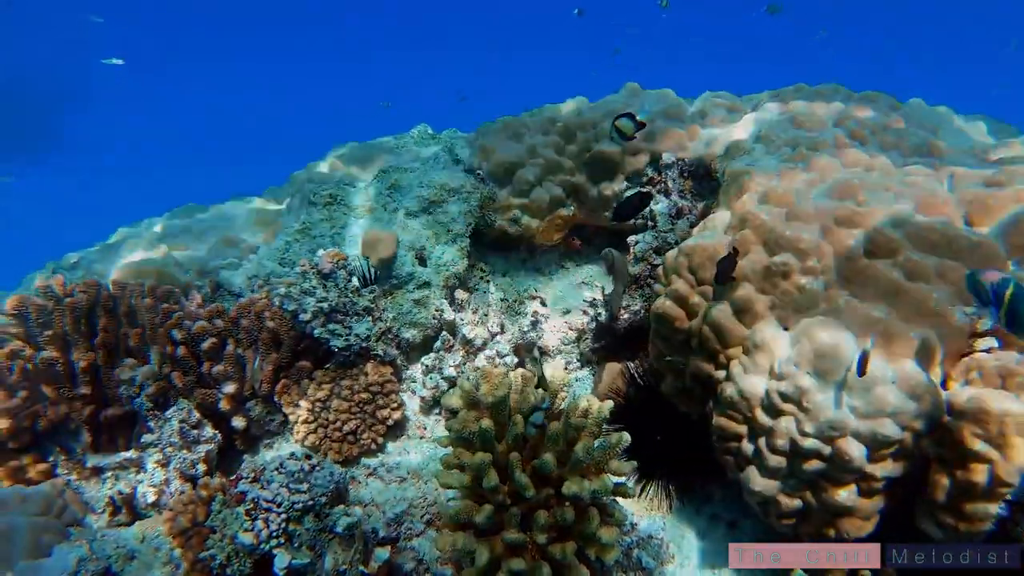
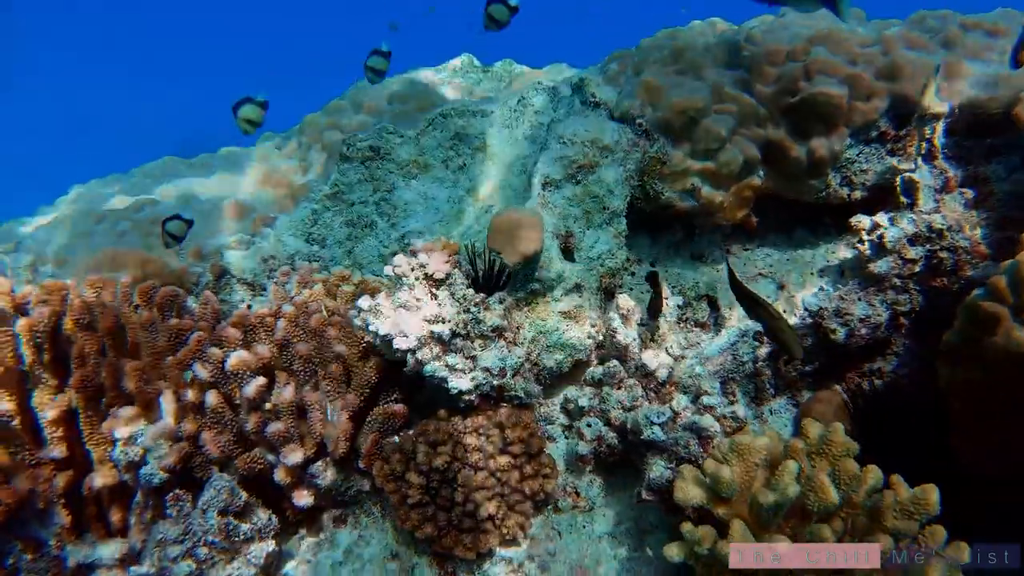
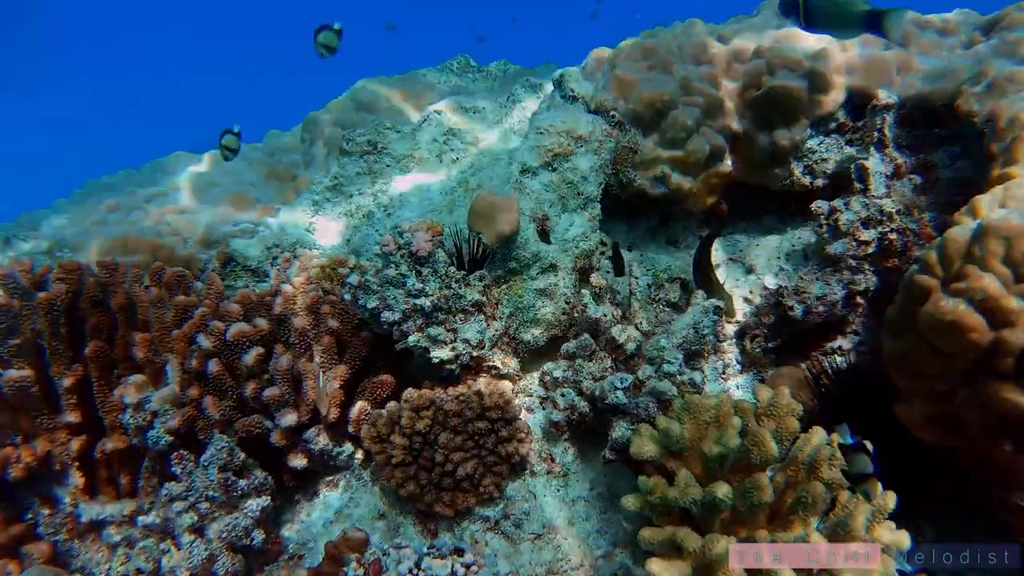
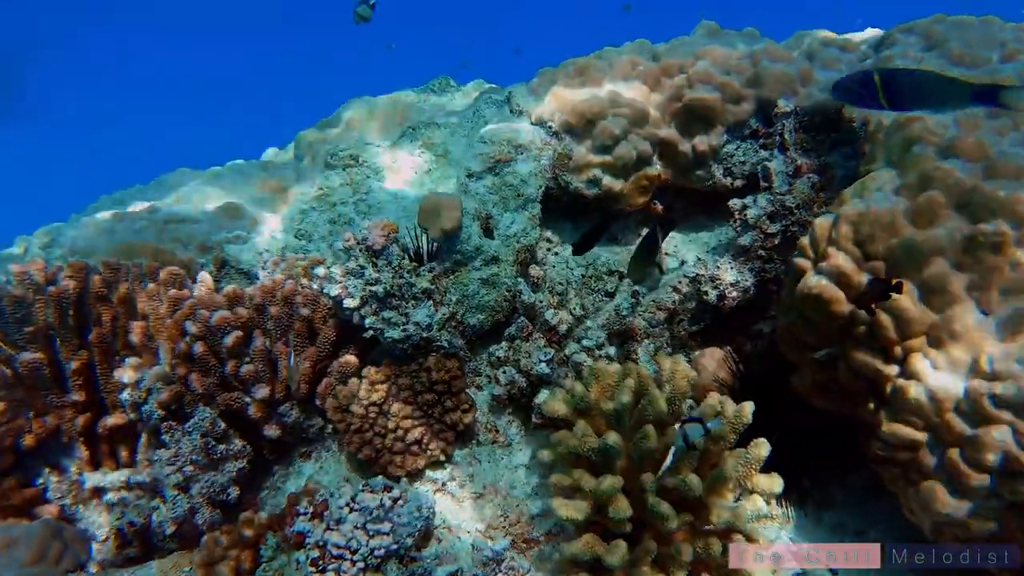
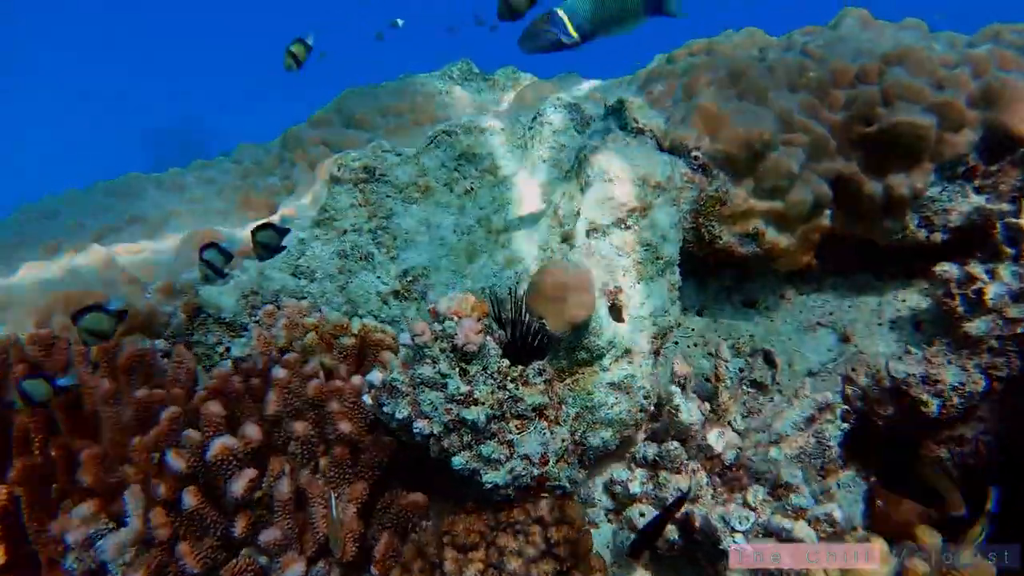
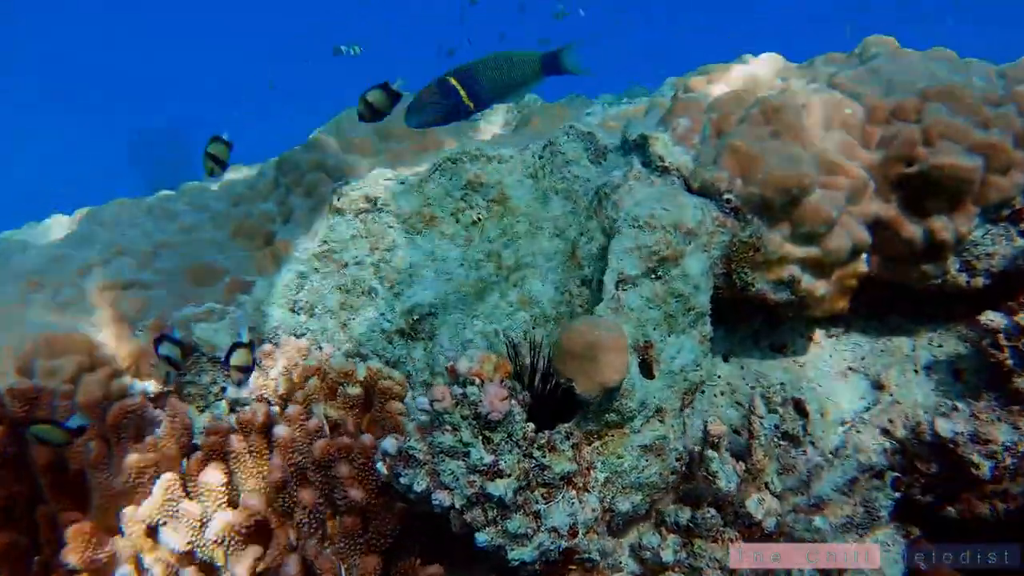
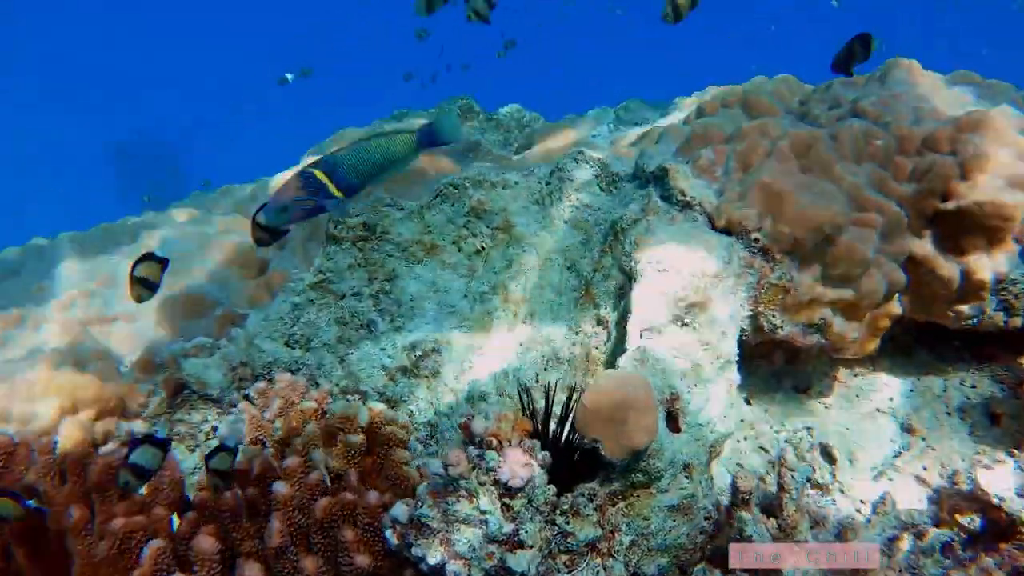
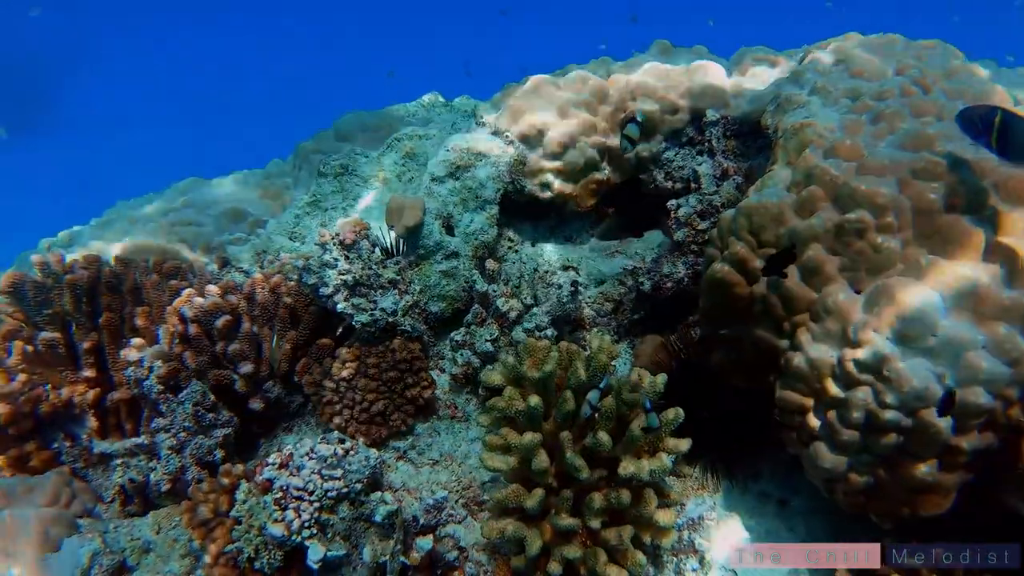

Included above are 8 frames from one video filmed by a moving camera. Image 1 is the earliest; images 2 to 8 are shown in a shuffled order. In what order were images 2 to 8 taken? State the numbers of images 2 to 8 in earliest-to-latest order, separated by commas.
8, 4, 3, 2, 5, 6, 7
